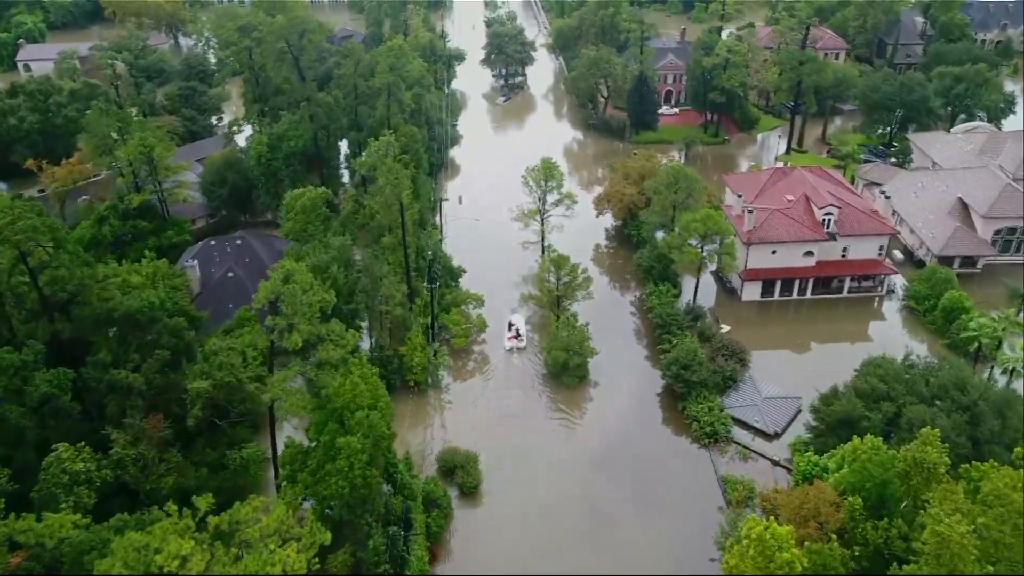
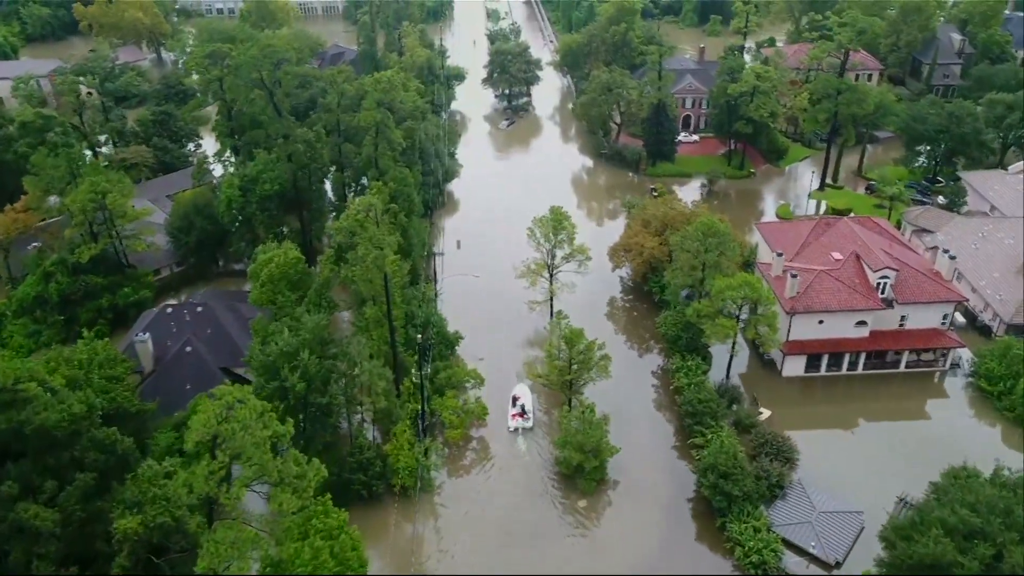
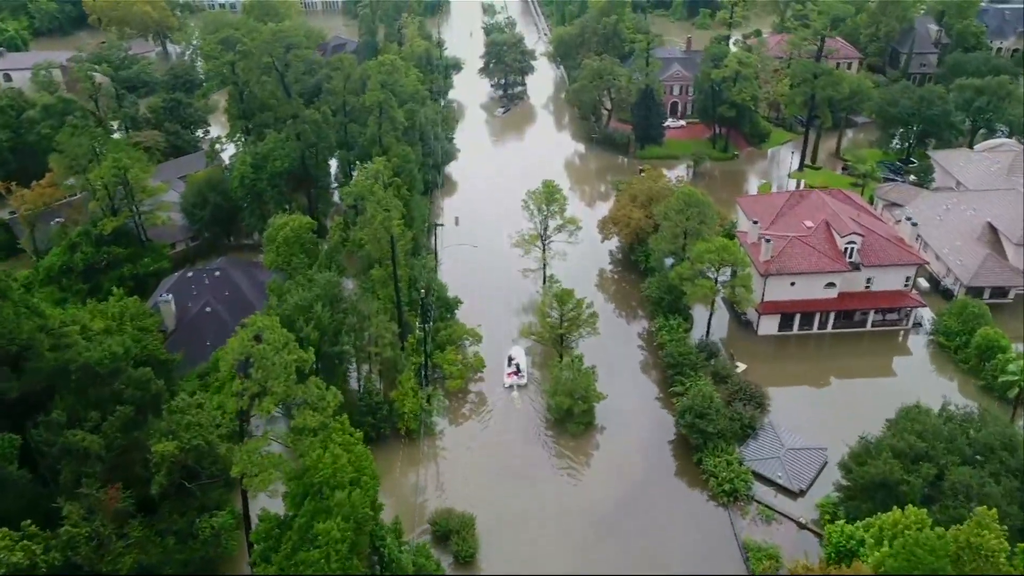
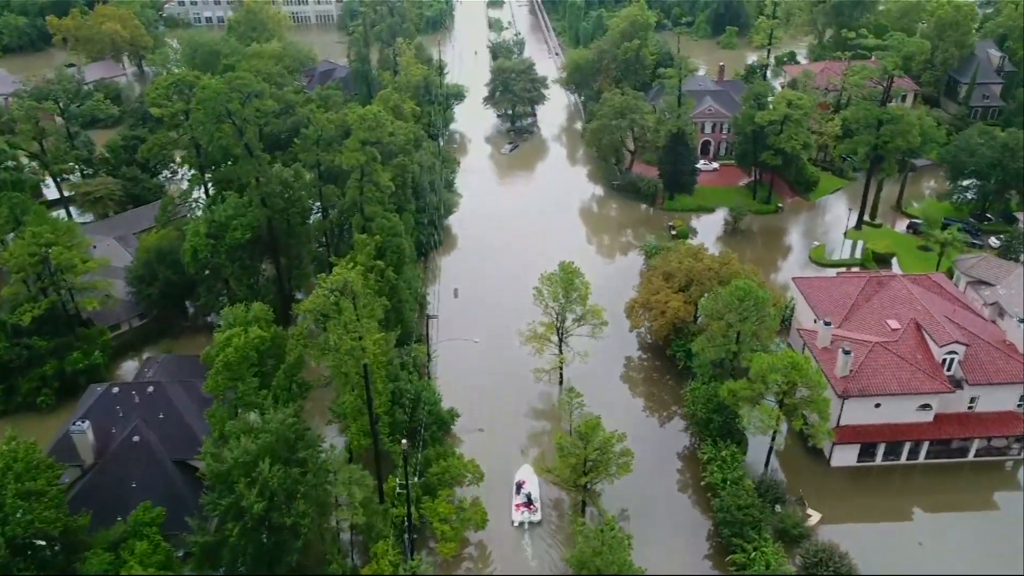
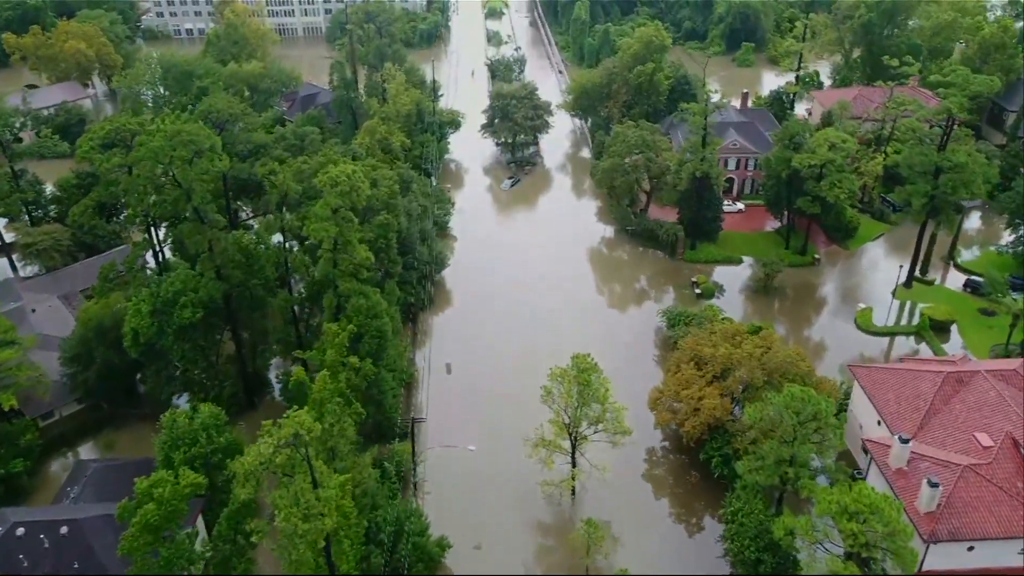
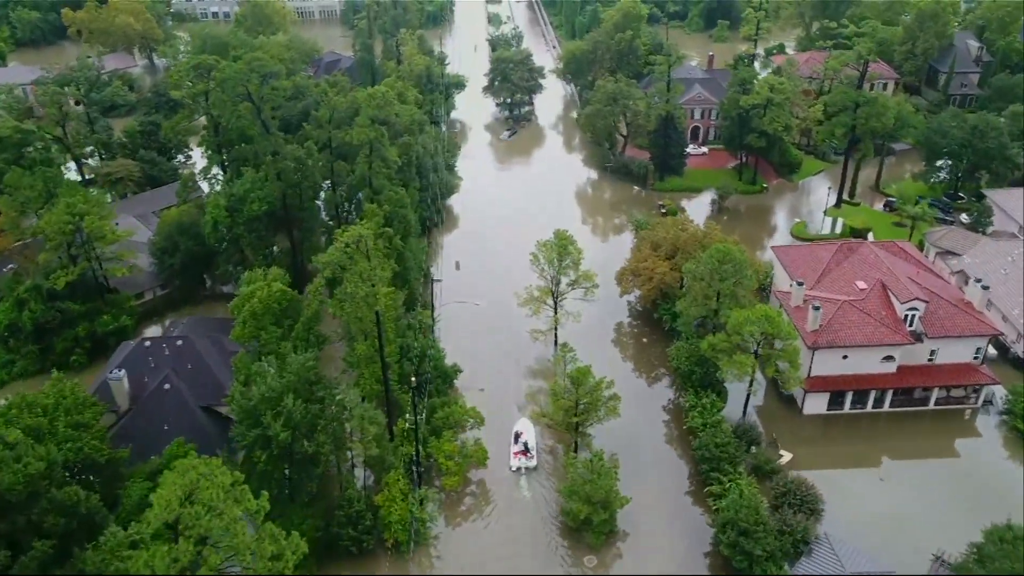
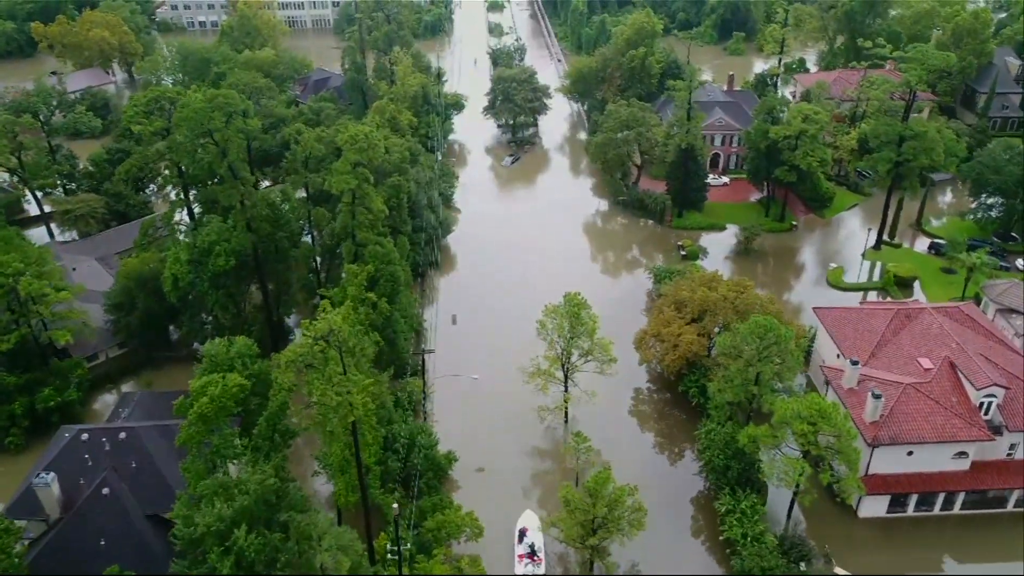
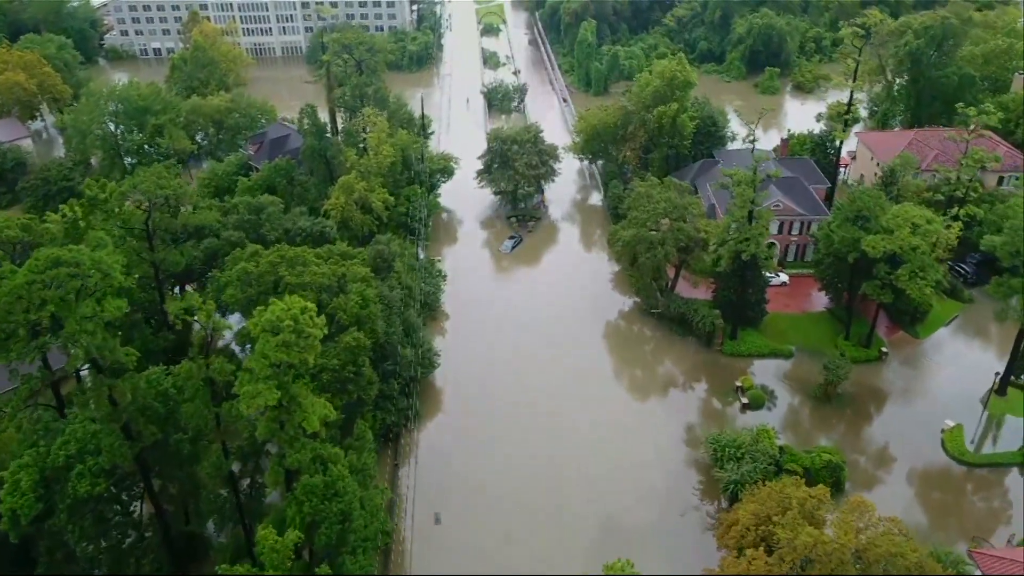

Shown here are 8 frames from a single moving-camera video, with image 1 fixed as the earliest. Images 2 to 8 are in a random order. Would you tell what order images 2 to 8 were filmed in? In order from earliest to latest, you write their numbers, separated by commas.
3, 2, 6, 4, 7, 5, 8
